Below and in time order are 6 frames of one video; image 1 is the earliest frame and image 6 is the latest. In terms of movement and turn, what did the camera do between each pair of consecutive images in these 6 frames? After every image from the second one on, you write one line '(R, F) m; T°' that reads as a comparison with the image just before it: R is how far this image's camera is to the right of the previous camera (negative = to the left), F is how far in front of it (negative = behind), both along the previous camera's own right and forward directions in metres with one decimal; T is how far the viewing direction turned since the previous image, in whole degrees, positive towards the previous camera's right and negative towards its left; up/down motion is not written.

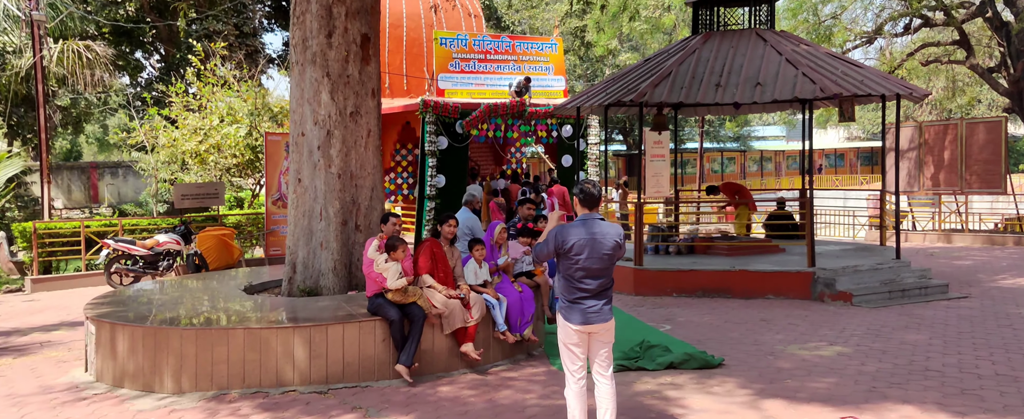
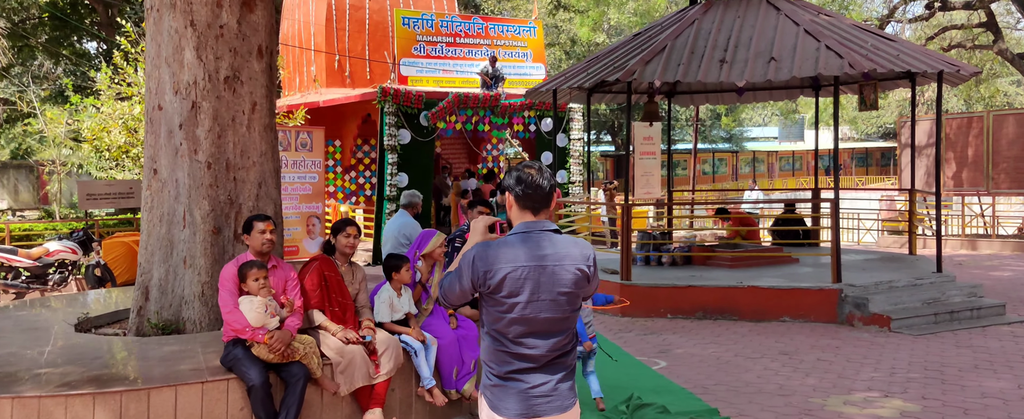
(+0.3, +1.9) m; +1°
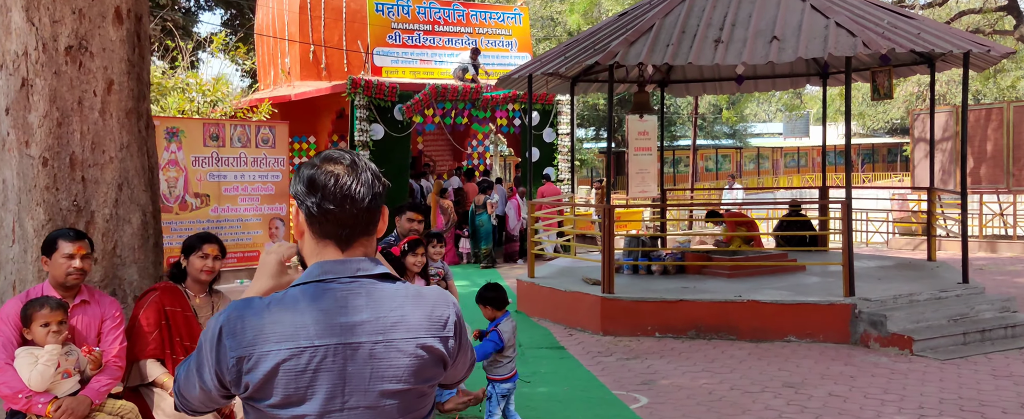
(+0.4, +1.1) m; 0°
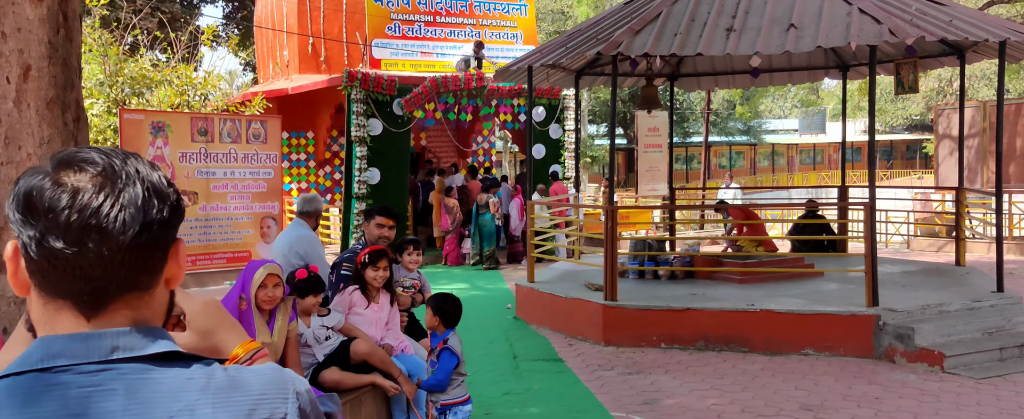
(+0.1, +0.6) m; -1°
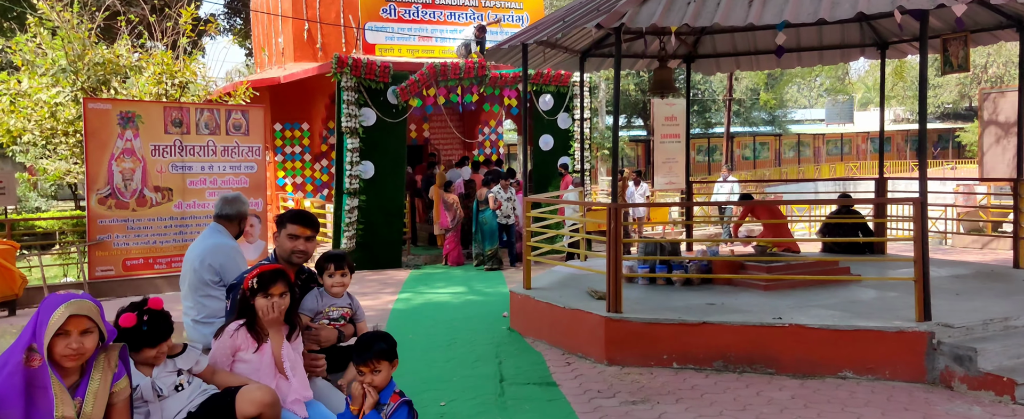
(+0.3, +1.0) m; -2°
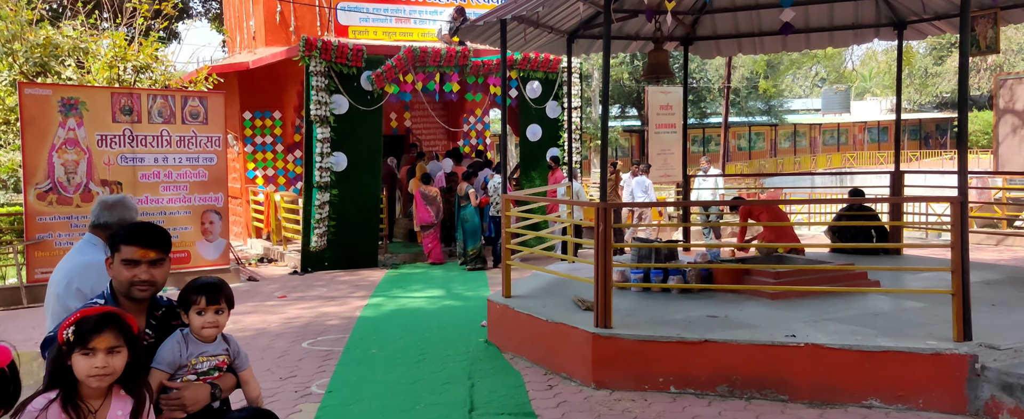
(+0.1, +0.9) m; 0°
